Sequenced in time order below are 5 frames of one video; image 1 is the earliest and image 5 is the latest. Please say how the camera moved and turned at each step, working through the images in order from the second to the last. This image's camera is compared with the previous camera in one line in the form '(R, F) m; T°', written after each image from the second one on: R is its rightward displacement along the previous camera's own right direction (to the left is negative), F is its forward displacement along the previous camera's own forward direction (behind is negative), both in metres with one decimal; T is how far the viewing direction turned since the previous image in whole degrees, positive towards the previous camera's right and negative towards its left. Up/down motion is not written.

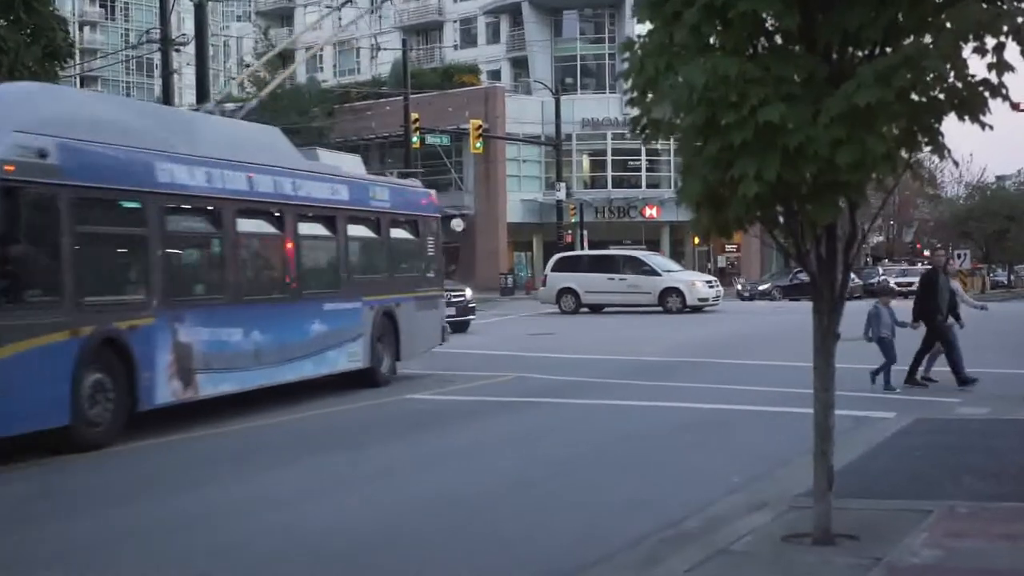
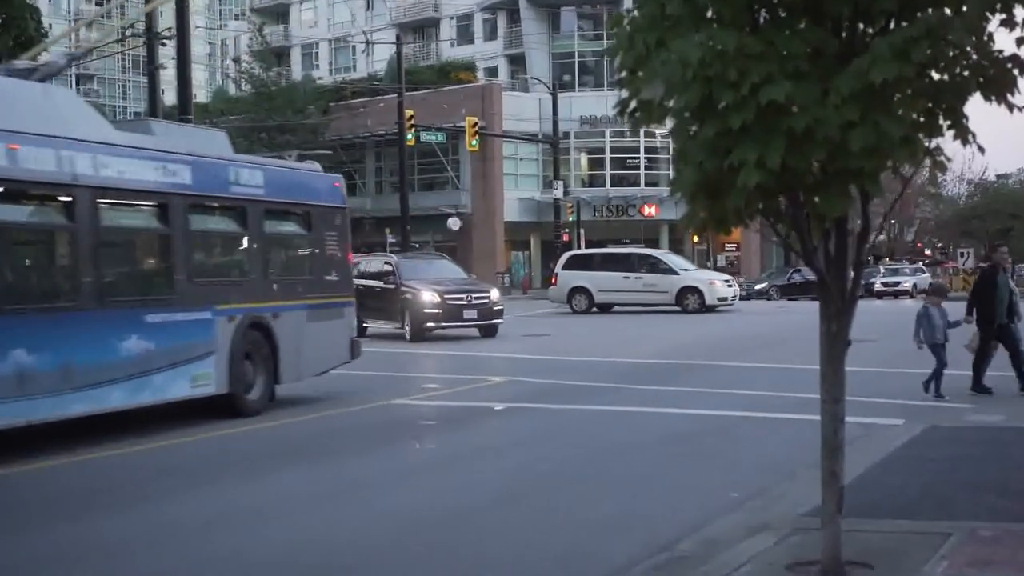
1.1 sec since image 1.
(+0.1, +0.7) m; 0°
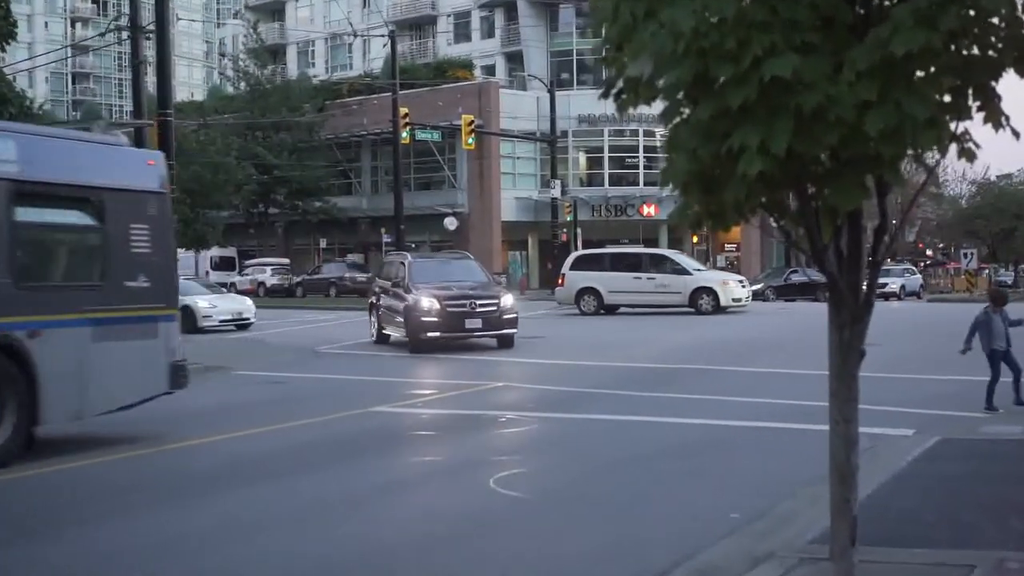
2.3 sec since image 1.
(+0.1, +0.7) m; 0°
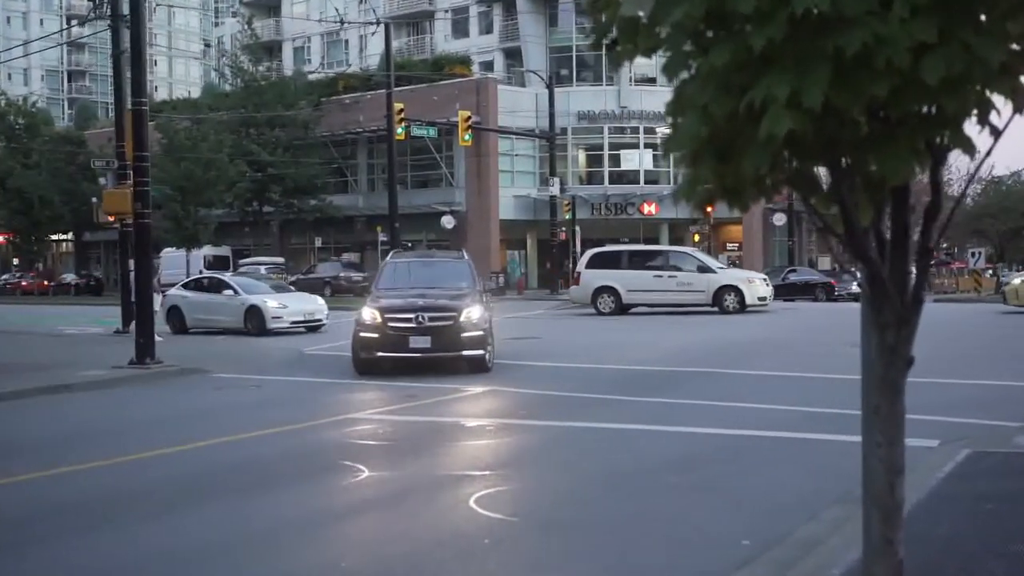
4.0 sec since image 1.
(+0.1, +1.0) m; 0°
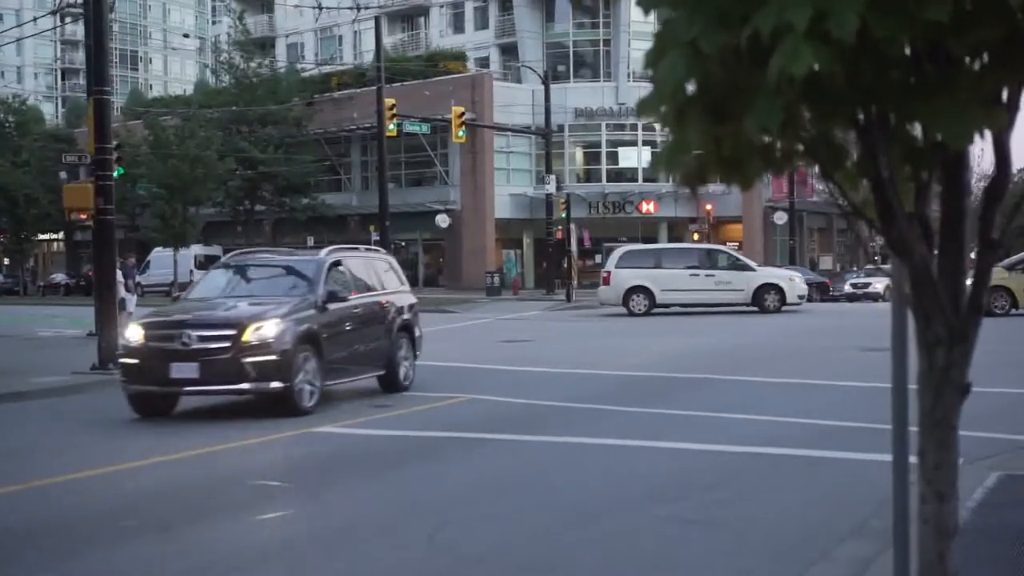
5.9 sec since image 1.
(+0.2, +1.1) m; 0°
